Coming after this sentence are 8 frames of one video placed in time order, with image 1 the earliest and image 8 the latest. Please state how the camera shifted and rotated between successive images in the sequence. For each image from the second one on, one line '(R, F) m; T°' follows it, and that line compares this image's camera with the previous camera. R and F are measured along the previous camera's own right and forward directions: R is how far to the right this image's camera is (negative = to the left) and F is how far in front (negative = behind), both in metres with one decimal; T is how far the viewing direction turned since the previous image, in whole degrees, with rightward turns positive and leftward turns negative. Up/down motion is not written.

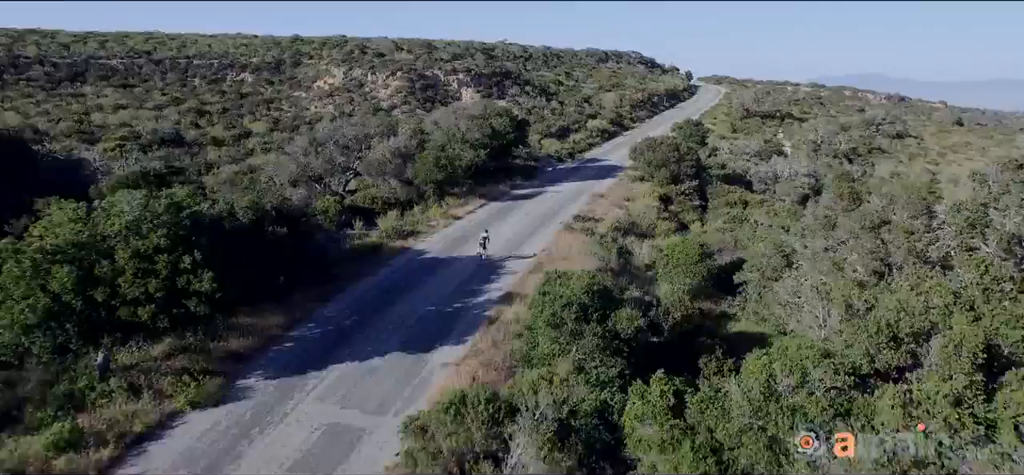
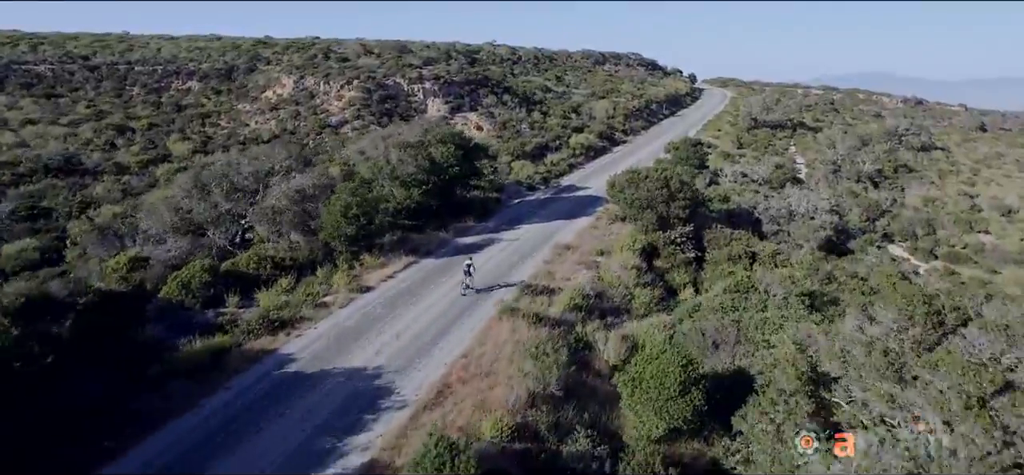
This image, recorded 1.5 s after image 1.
(+2.5, +6.6) m; -1°
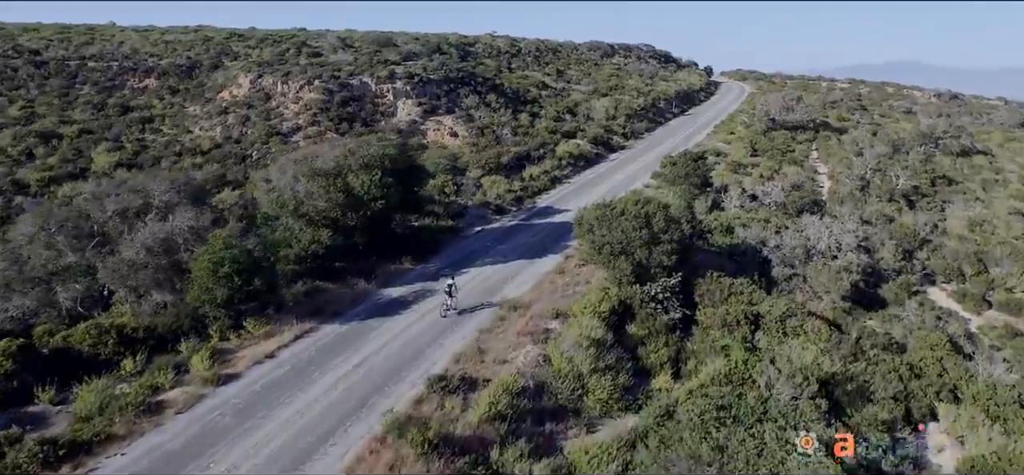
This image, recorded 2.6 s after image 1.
(+2.6, +5.3) m; -2°
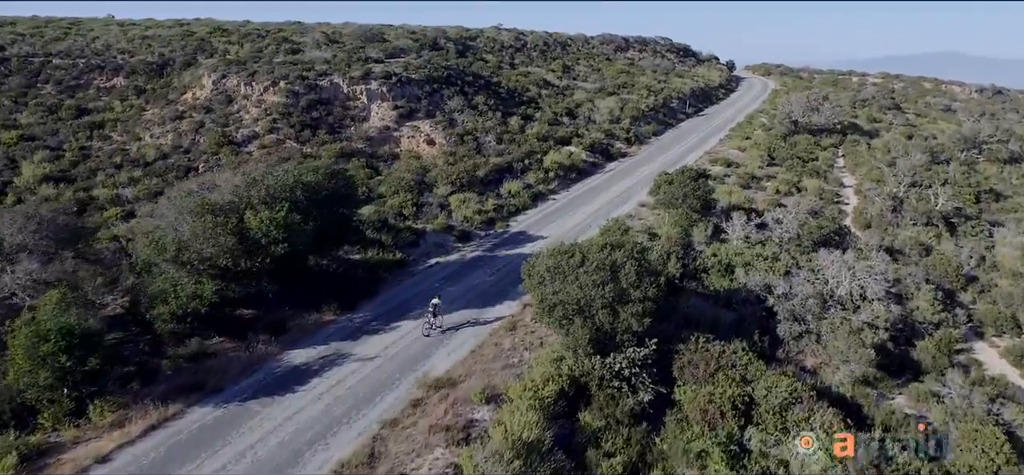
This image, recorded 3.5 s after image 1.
(+2.4, +4.2) m; -2°
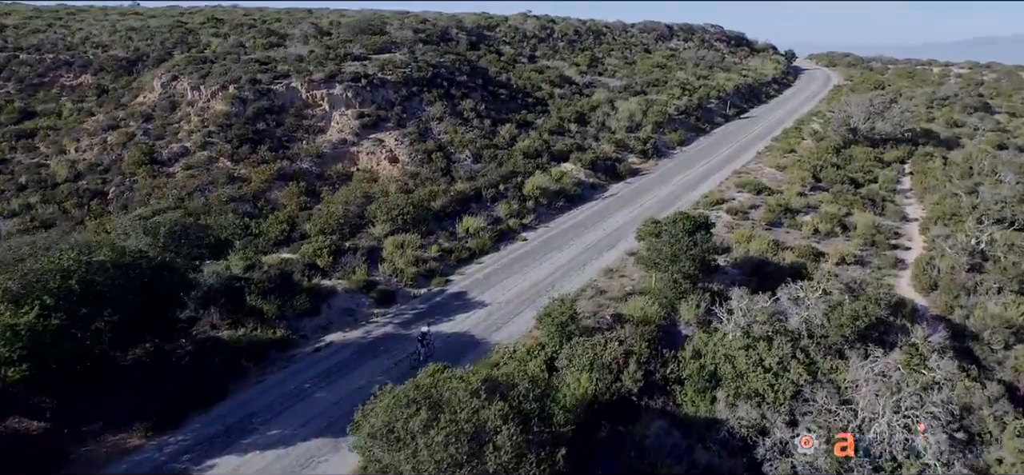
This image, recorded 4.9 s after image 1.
(+3.9, +6.1) m; -5°
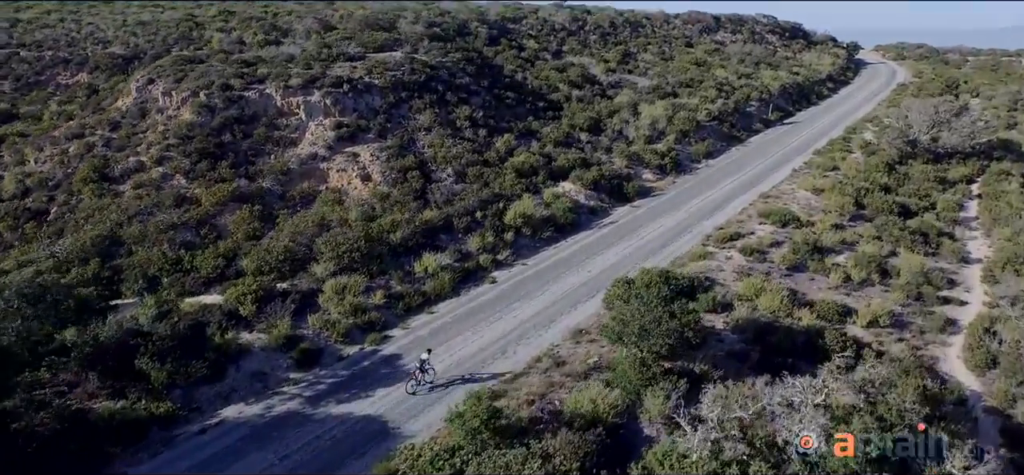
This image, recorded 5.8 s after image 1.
(+3.0, +3.6) m; -5°
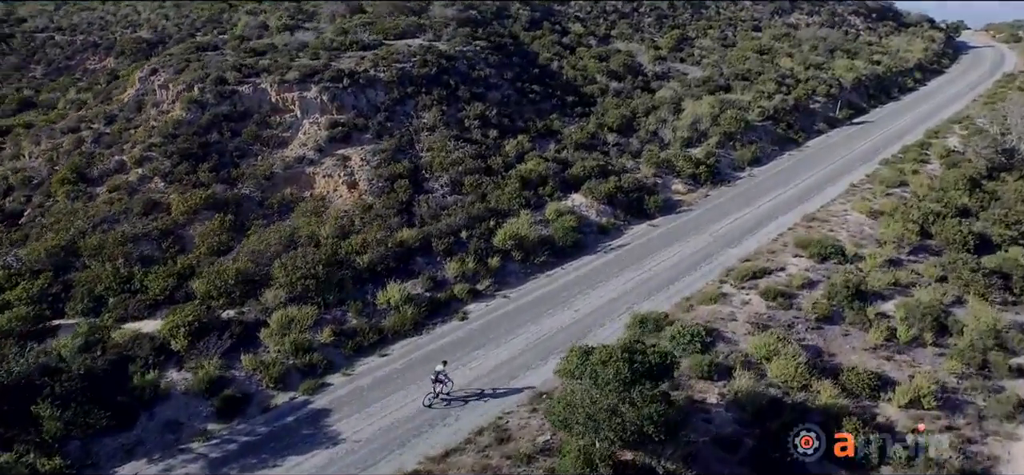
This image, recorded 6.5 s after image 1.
(+2.9, +3.0) m; -6°
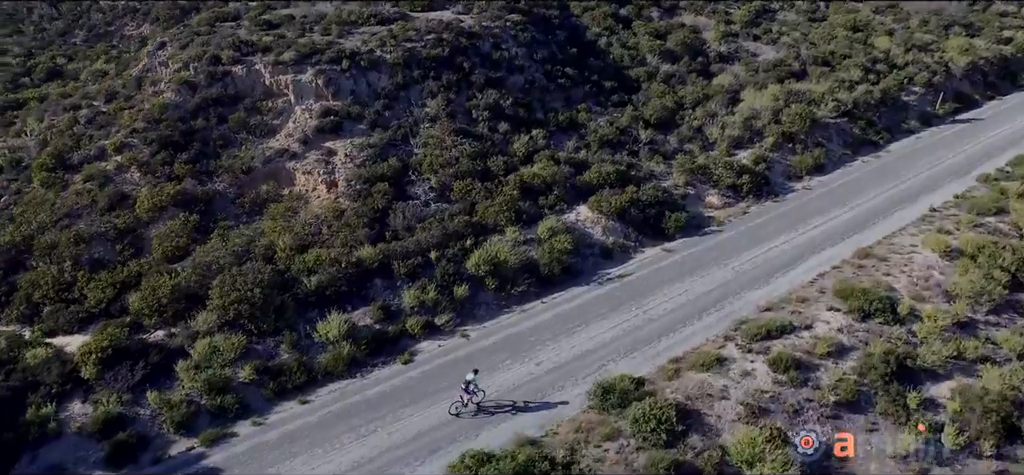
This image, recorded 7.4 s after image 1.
(+3.4, +3.3) m; -8°
